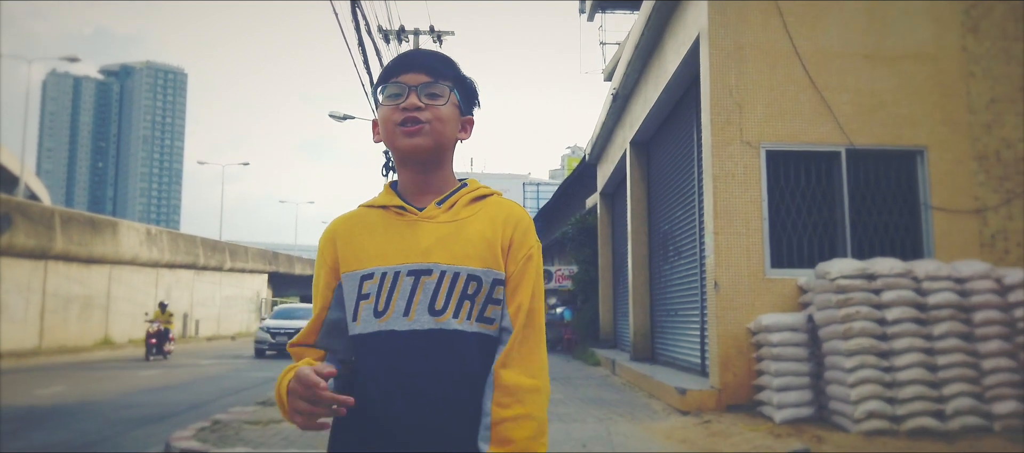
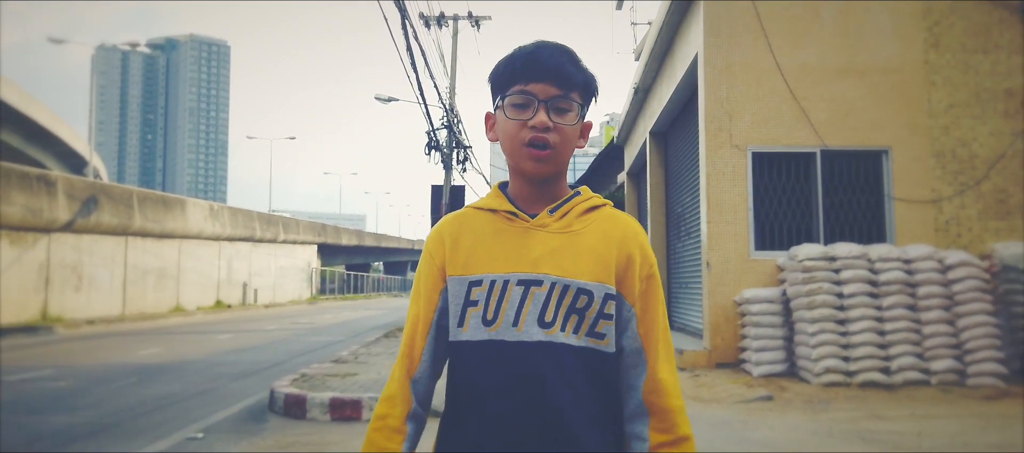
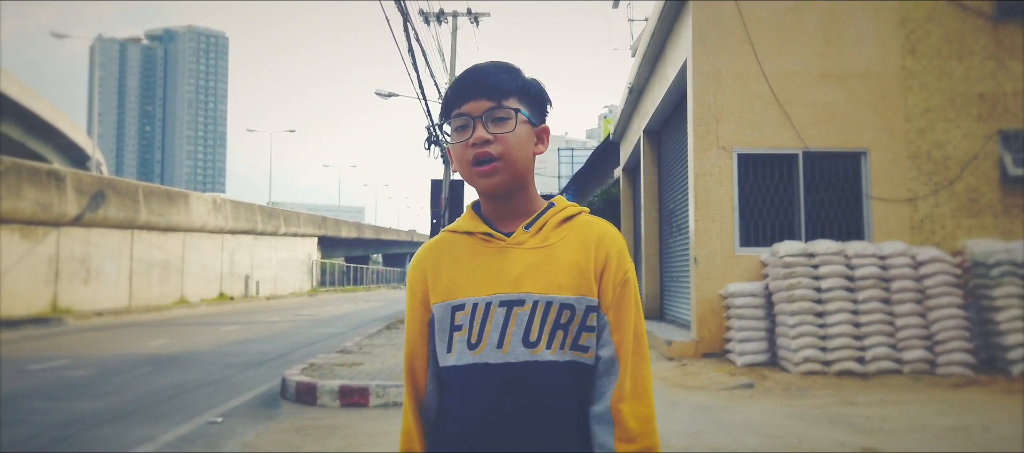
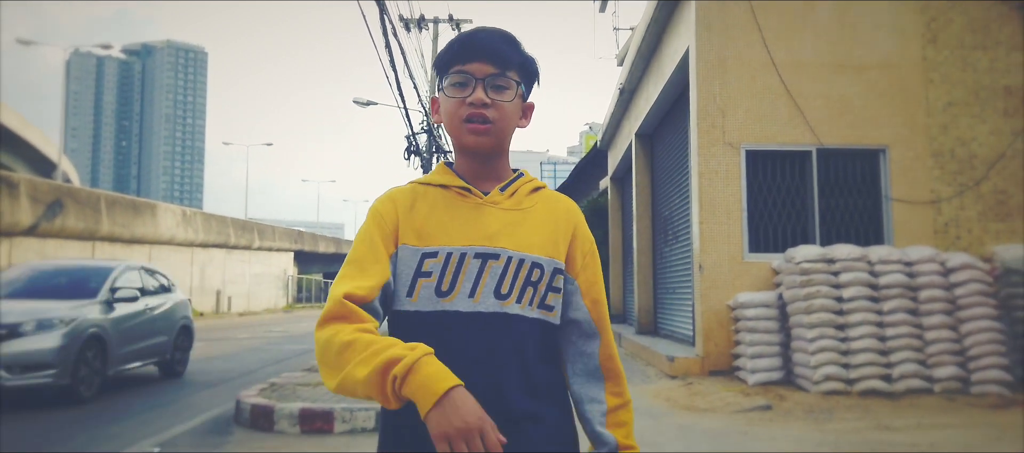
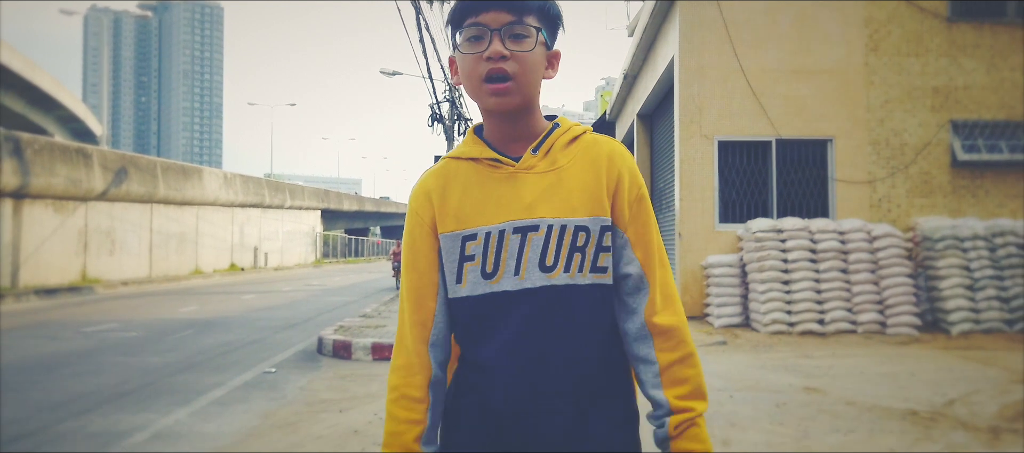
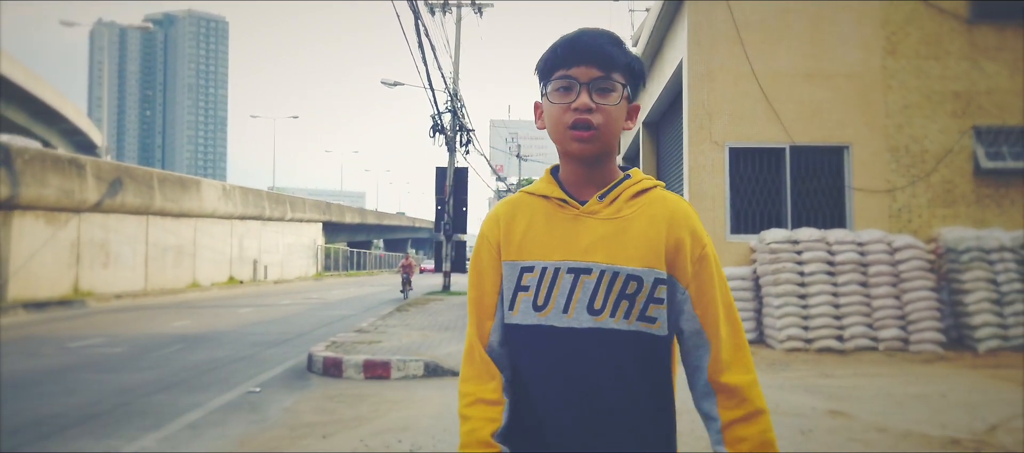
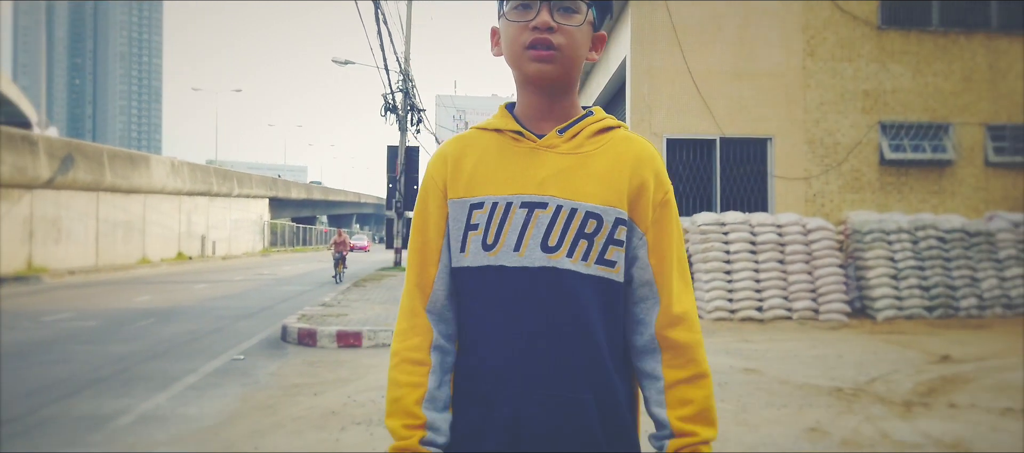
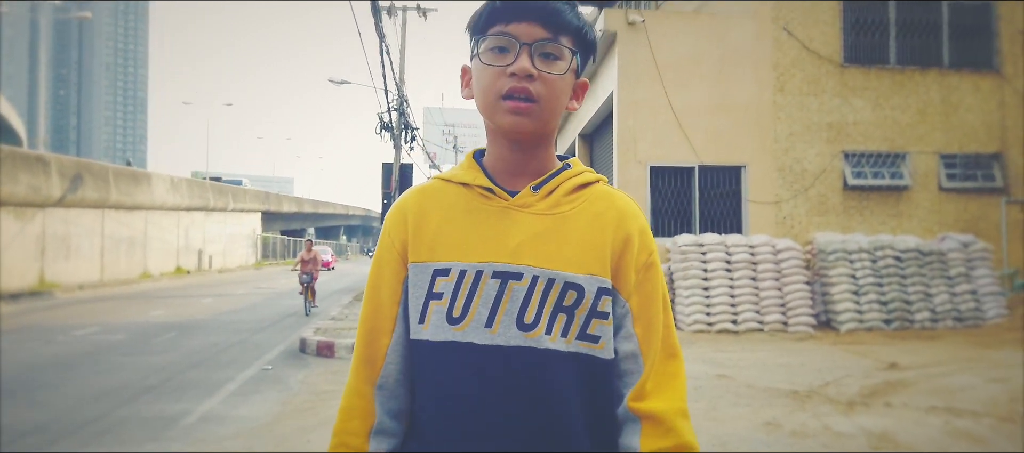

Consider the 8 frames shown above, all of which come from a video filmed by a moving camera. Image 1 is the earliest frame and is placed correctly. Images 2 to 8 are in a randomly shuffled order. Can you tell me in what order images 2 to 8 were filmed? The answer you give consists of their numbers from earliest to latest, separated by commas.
4, 2, 3, 6, 5, 7, 8
